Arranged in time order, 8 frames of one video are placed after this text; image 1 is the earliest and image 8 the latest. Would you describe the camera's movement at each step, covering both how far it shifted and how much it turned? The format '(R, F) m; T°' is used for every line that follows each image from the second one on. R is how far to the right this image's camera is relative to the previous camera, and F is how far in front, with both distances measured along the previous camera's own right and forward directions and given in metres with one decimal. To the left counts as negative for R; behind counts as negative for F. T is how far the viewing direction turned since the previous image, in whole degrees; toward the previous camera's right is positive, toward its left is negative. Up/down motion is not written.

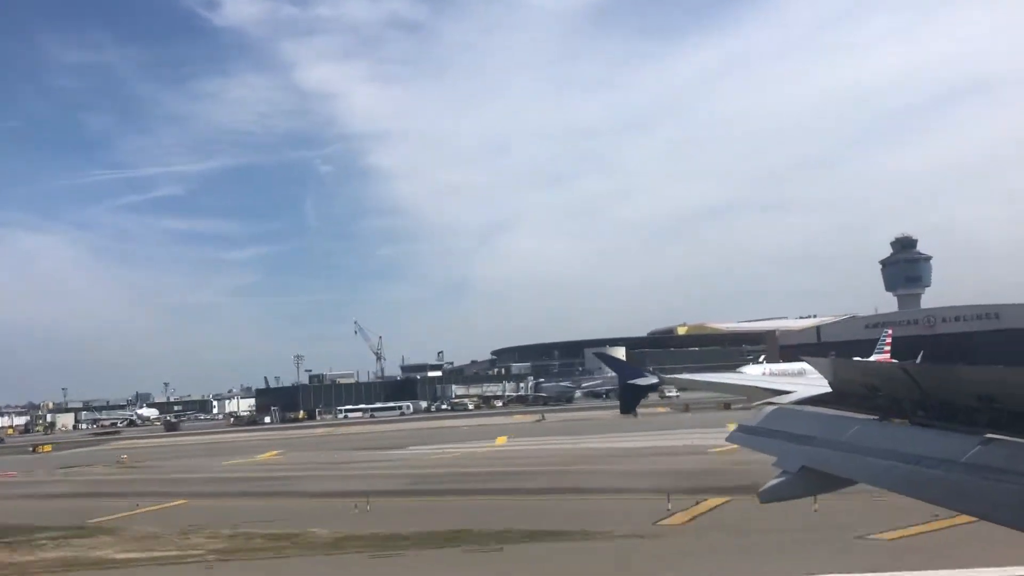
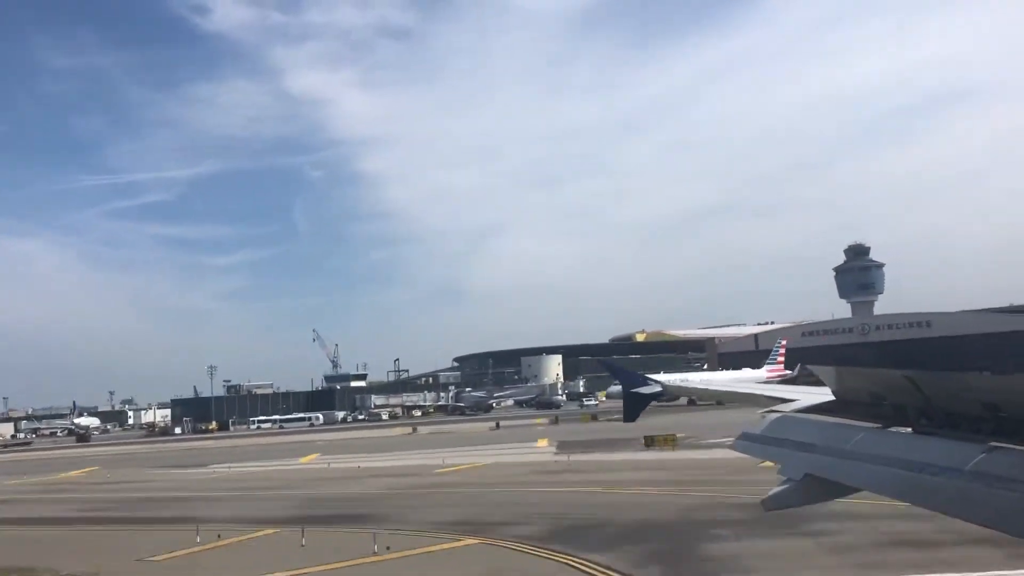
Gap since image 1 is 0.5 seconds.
(+1.6, +1.7) m; 0°
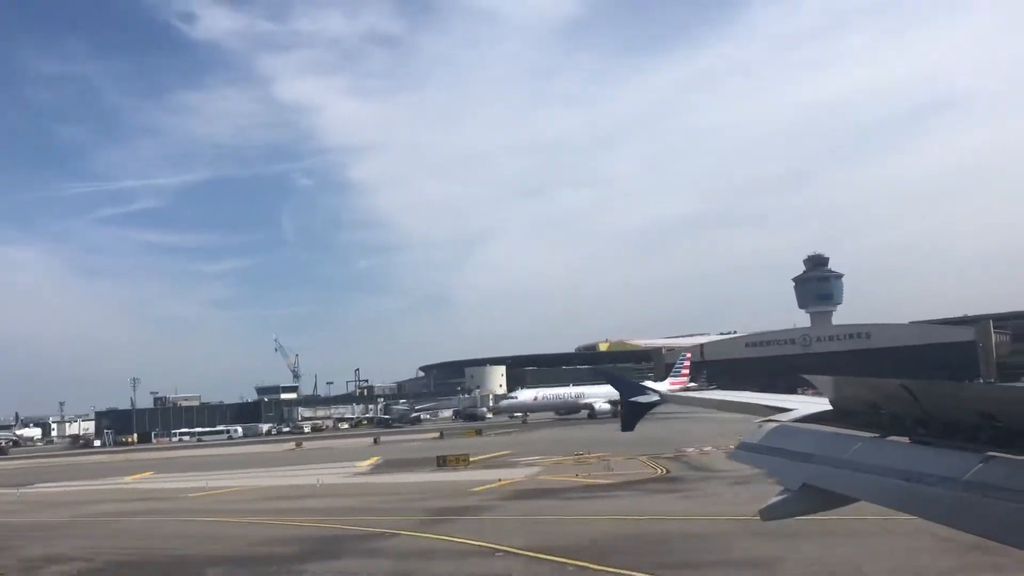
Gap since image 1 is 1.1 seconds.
(+1.5, +0.1) m; +1°
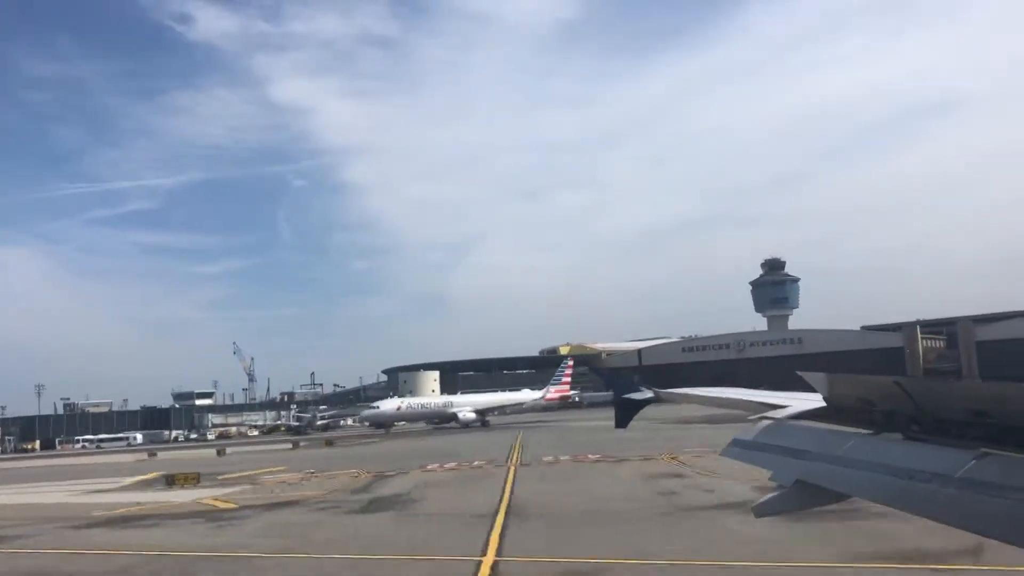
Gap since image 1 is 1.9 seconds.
(+2.0, +0.2) m; 0°
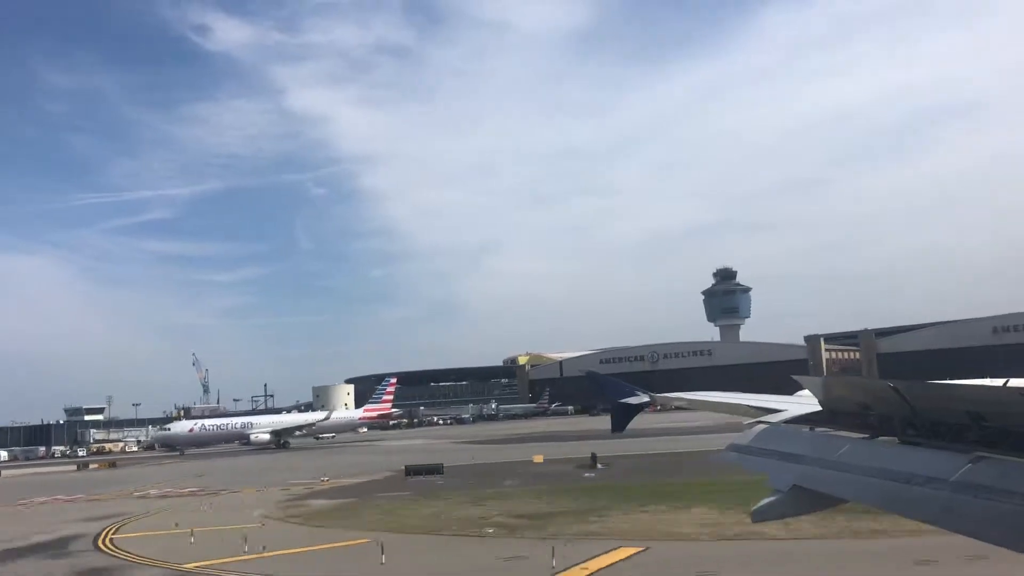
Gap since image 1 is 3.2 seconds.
(-0.5, -2.4) m; -1°
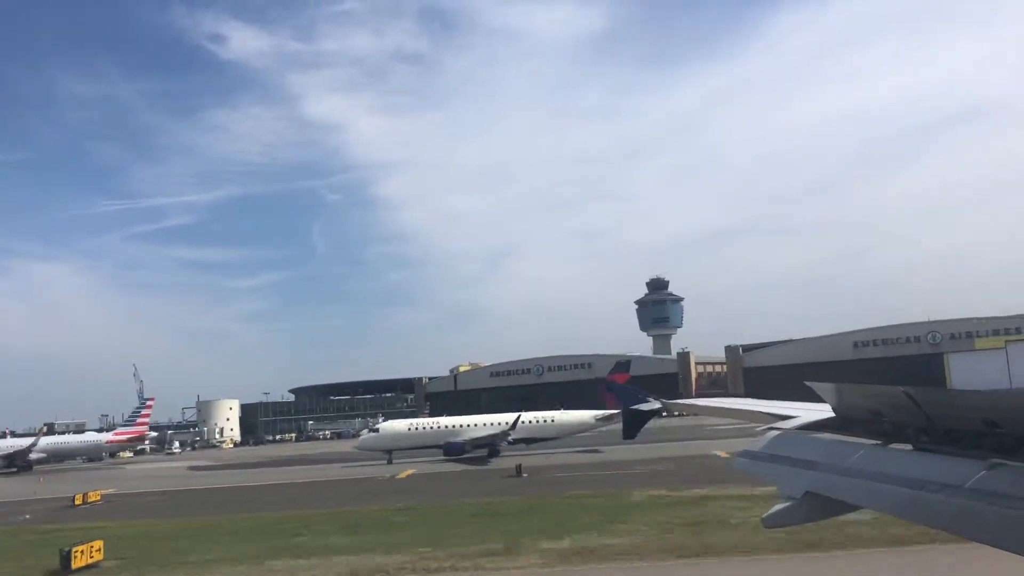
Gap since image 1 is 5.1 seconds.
(0.0, -0.4) m; -1°
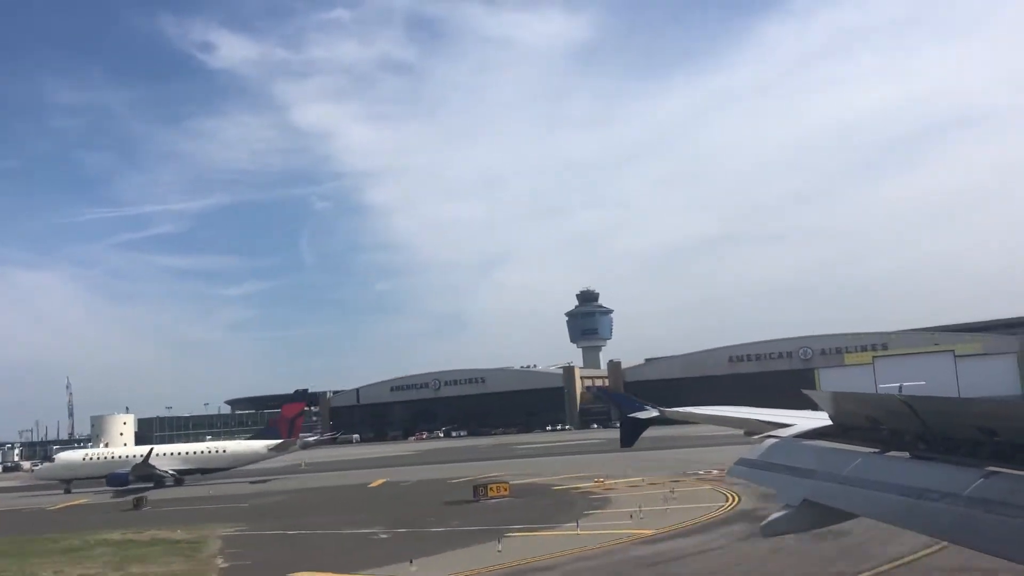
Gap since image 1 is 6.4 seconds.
(-0.5, +0.9) m; +1°
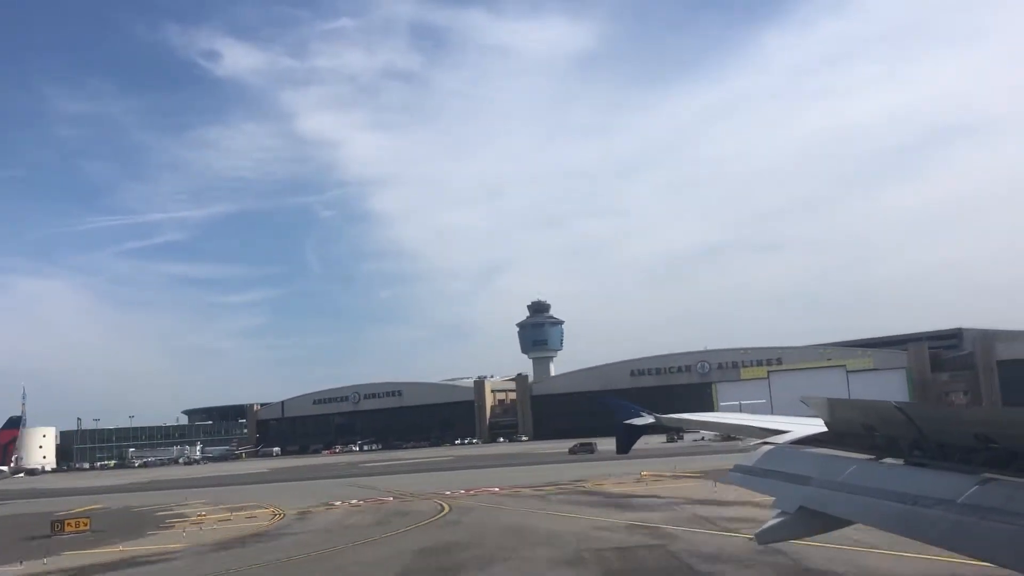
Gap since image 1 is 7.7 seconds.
(+0.5, -0.6) m; 0°
